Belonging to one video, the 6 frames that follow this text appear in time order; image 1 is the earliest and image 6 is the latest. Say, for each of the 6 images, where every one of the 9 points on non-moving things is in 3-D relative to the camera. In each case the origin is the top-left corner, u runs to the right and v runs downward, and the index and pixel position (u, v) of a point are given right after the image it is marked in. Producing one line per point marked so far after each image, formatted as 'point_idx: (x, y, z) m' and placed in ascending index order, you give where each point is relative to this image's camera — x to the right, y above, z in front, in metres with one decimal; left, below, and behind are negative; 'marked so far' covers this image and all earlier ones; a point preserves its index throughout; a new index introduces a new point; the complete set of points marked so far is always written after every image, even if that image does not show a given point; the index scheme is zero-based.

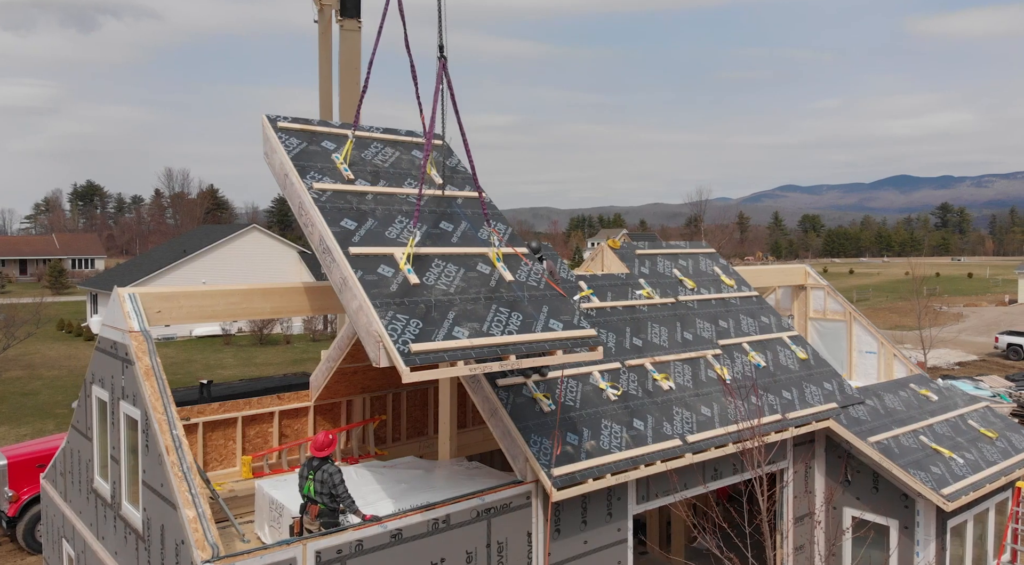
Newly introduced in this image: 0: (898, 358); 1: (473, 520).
0: (+6.9, -1.4, +14.1) m
1: (-0.4, -2.3, +7.6) m
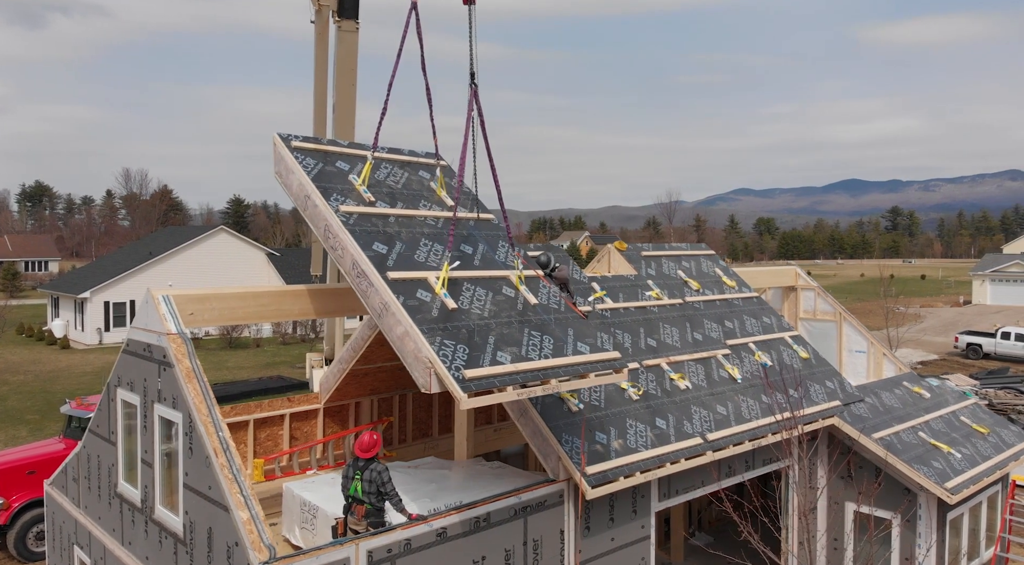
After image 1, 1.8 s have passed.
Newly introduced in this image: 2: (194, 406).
0: (+6.9, -1.4, +14.6) m
1: (0.0, -2.3, +7.7) m
2: (-2.8, -1.1, +7.0) m
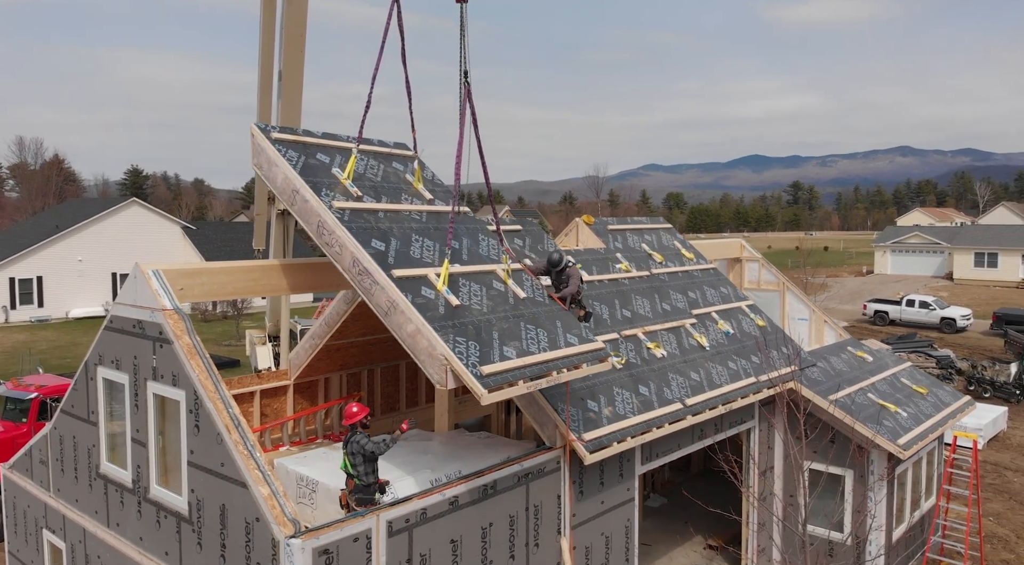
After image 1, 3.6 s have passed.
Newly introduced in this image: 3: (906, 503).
0: (+6.2, -0.8, +15.4) m
1: (0.0, -2.0, +7.9) m
2: (-2.7, -0.9, +6.8) m
3: (+6.0, -3.4, +12.0) m
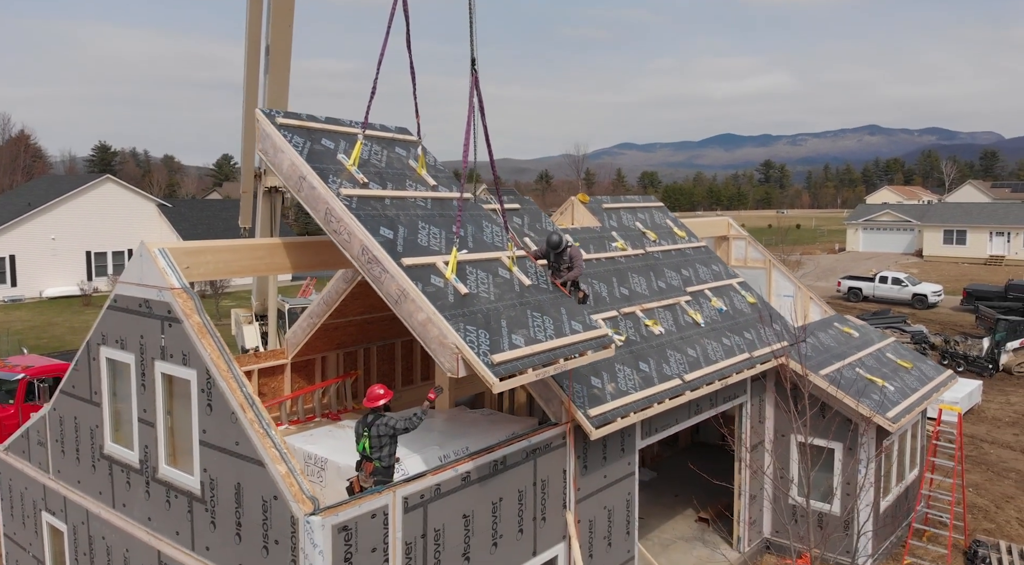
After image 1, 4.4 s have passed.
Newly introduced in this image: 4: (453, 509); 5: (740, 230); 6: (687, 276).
0: (+6.0, -0.4, +15.7) m
1: (+0.1, -1.8, +8.0) m
2: (-2.6, -0.7, +6.8) m
3: (+6.0, -3.0, +12.4) m
4: (-0.5, -2.1, +7.2) m
5: (+5.0, +1.2, +17.1) m
6: (+2.8, +0.1, +12.5) m
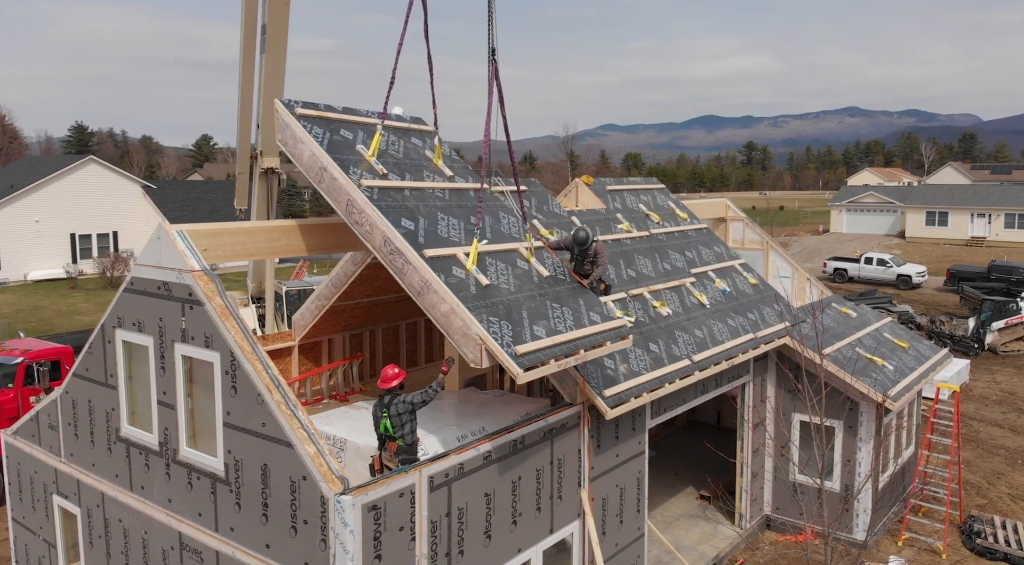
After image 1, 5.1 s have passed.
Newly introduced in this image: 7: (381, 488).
0: (+6.0, 0.0, +15.9) m
1: (+0.3, -1.6, +8.1) m
2: (-2.4, -0.5, +6.8) m
3: (+6.1, -2.7, +12.6) m
4: (-0.3, -1.9, +7.3) m
5: (+5.0, +1.6, +17.3) m
6: (+2.9, +0.4, +12.7) m
7: (-1.1, -1.7, +6.4) m
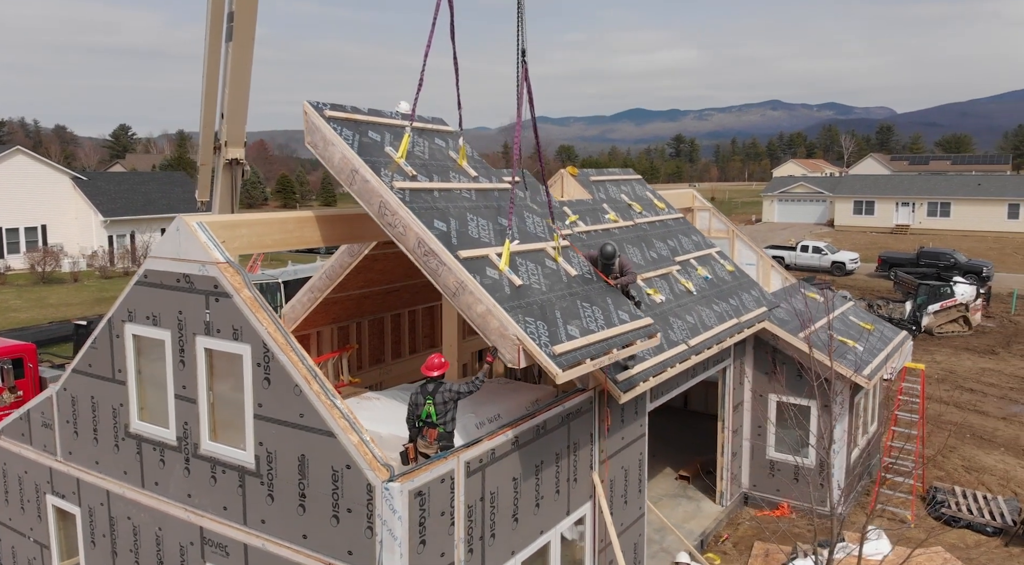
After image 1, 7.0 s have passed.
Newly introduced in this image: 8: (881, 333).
0: (+5.6, +0.3, +16.5) m
1: (+0.5, -1.5, +8.3) m
2: (-2.1, -0.5, +6.8) m
3: (+5.9, -2.5, +13.3) m
4: (-0.1, -1.8, +7.5) m
5: (+4.3, +1.8, +17.8) m
6: (+2.7, +0.6, +13.0) m
7: (-0.7, -1.6, +6.5) m
8: (+6.7, -0.9, +14.3) m
